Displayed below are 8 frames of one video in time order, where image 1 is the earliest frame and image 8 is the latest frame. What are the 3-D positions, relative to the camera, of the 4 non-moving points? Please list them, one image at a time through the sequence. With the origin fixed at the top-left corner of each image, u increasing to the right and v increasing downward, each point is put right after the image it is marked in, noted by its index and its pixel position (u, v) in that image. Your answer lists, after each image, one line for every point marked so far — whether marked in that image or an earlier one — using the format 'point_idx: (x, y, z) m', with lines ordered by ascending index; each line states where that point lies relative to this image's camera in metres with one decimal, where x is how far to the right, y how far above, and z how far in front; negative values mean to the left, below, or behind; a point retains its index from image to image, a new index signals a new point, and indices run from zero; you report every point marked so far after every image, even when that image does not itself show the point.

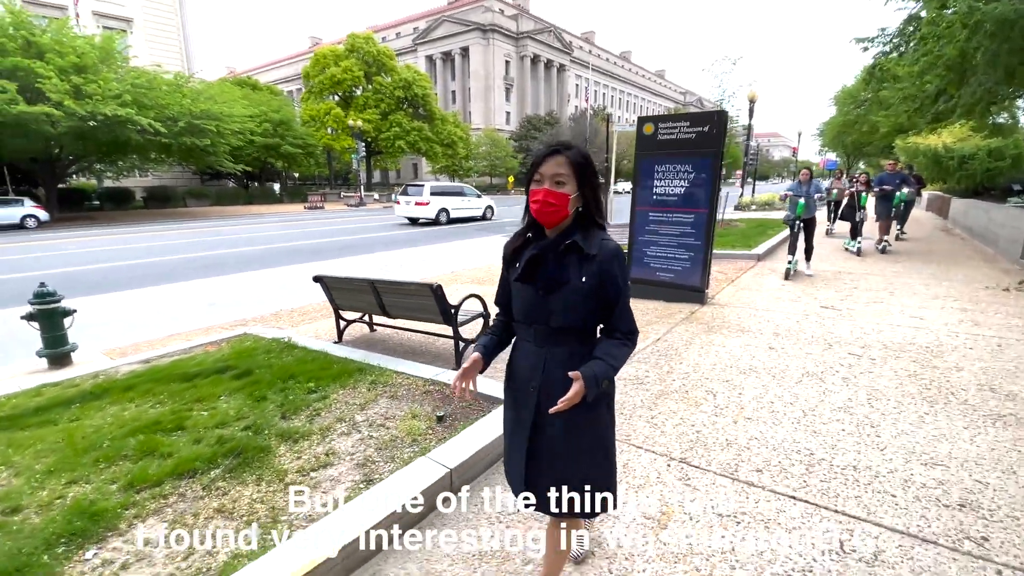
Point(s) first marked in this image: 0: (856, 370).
0: (+3.1, -0.8, +4.8) m
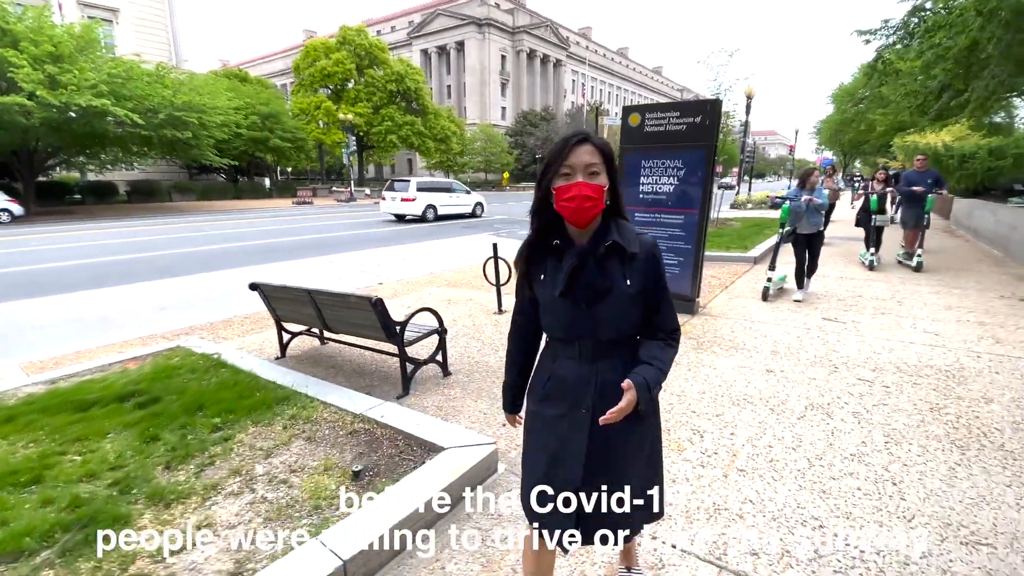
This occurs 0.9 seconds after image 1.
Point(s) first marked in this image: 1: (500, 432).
0: (+2.8, -0.9, +4.1) m
1: (-0.1, -0.9, +3.4) m
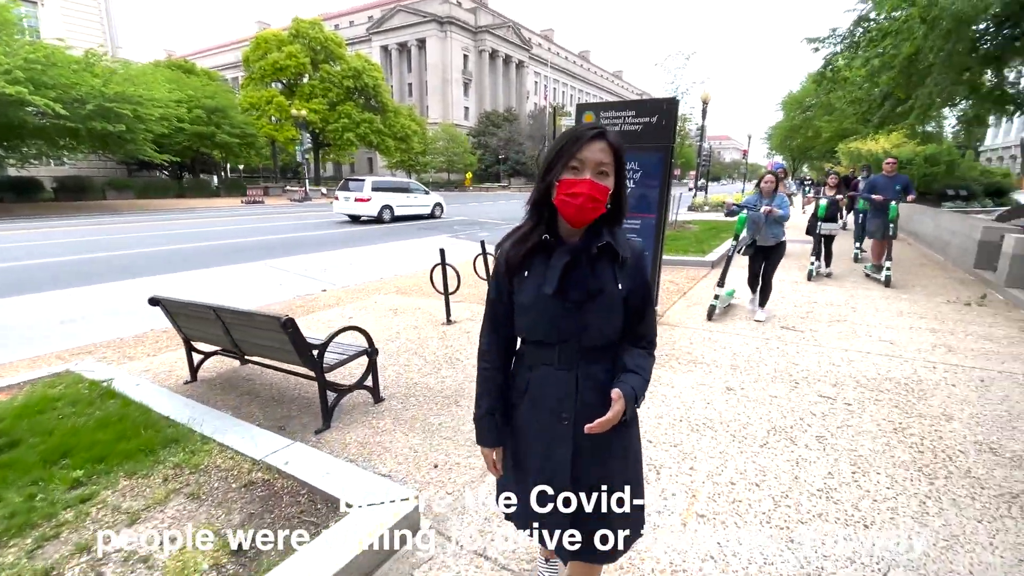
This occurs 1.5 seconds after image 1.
0: (+2.4, -1.0, +3.8) m
1: (-0.5, -1.1, +2.9) m
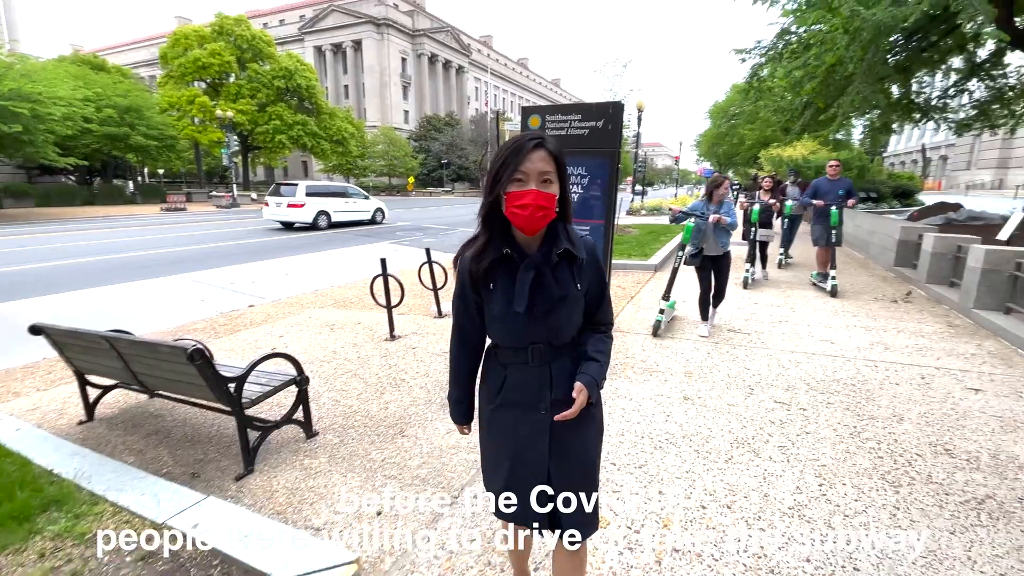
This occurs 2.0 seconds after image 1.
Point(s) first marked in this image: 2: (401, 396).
0: (+2.0, -1.0, +3.8) m
1: (-0.7, -1.2, +2.5) m
2: (-0.8, -0.8, +3.9) m
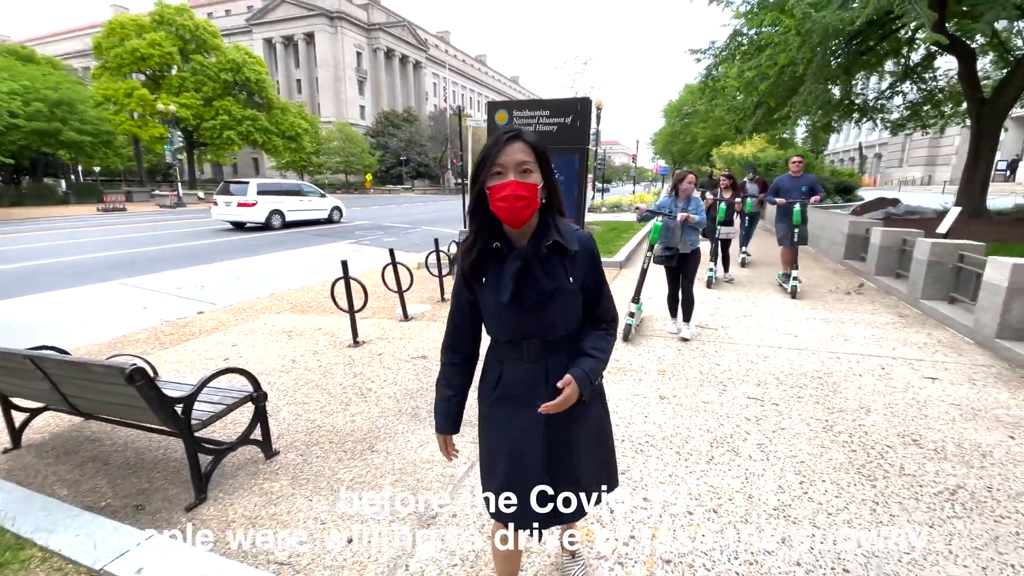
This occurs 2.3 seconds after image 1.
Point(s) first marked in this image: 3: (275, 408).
0: (+1.8, -1.0, +3.7) m
1: (-0.8, -1.2, +2.3) m
2: (-1.0, -0.8, +3.7) m
3: (-1.7, -0.9, +3.7) m
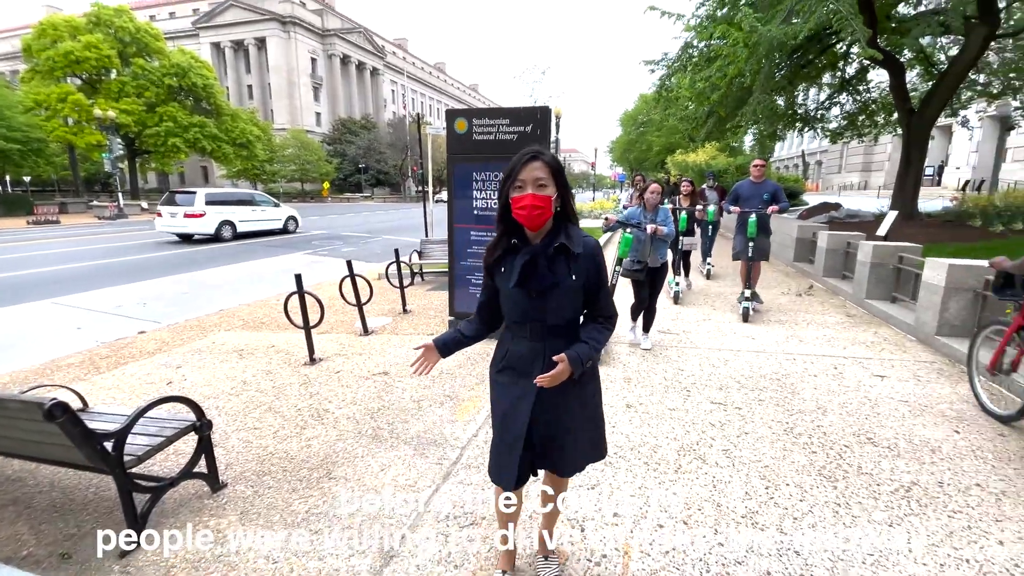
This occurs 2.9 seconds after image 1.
0: (+1.6, -1.1, +3.8) m
1: (-0.9, -1.3, +2.2) m
2: (-1.3, -1.0, +3.5) m
3: (-1.9, -1.0, +3.5) m
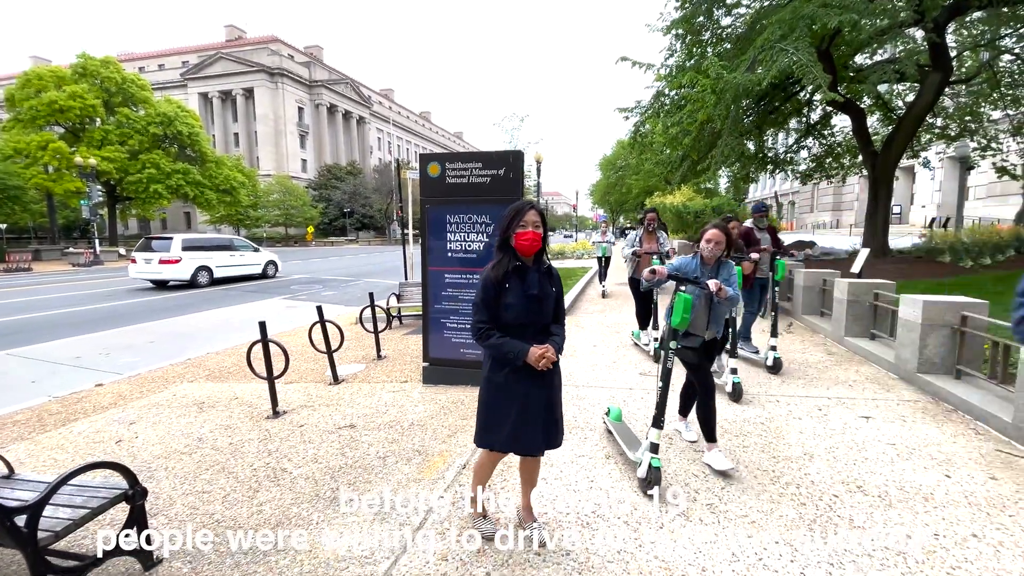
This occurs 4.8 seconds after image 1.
0: (+1.4, -1.4, +3.6) m
1: (-1.0, -1.5, +1.9) m
2: (-1.4, -1.3, +3.2) m
3: (-2.1, -1.3, +3.2) m
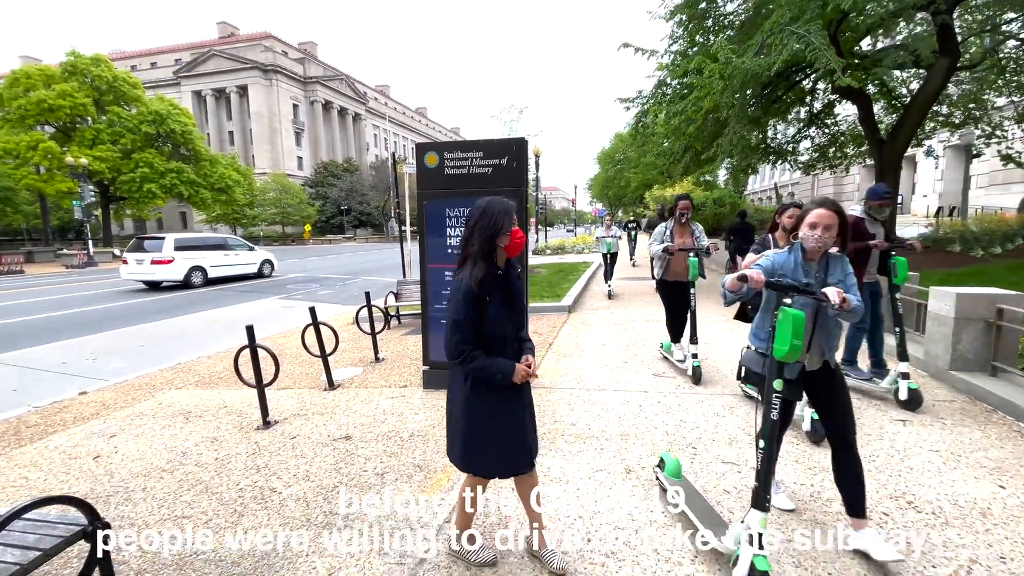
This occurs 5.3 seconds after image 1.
0: (+1.5, -1.3, +3.3) m
1: (-0.9, -1.5, +1.6) m
2: (-1.4, -1.3, +2.9) m
3: (-2.1, -1.3, +2.9) m
